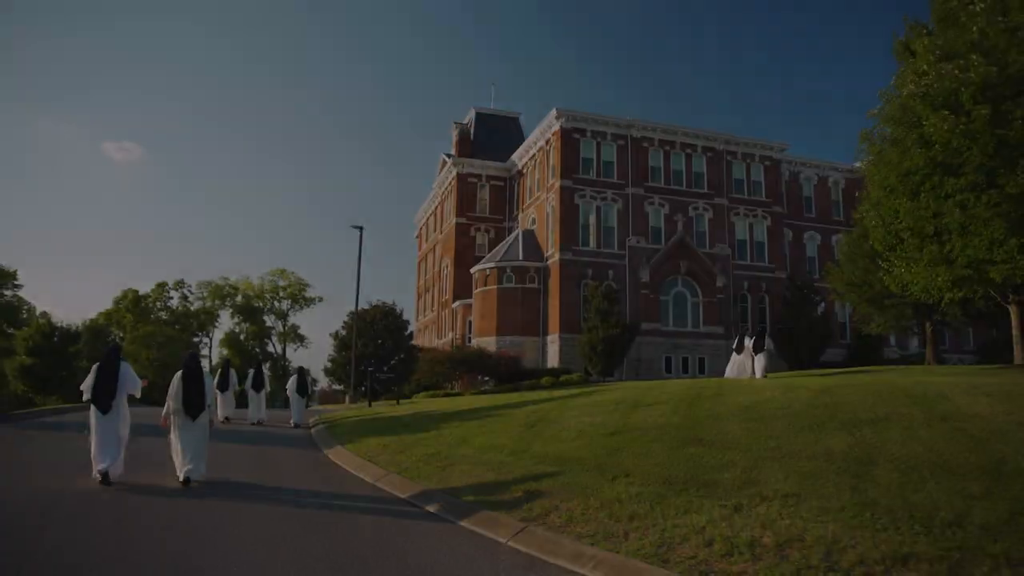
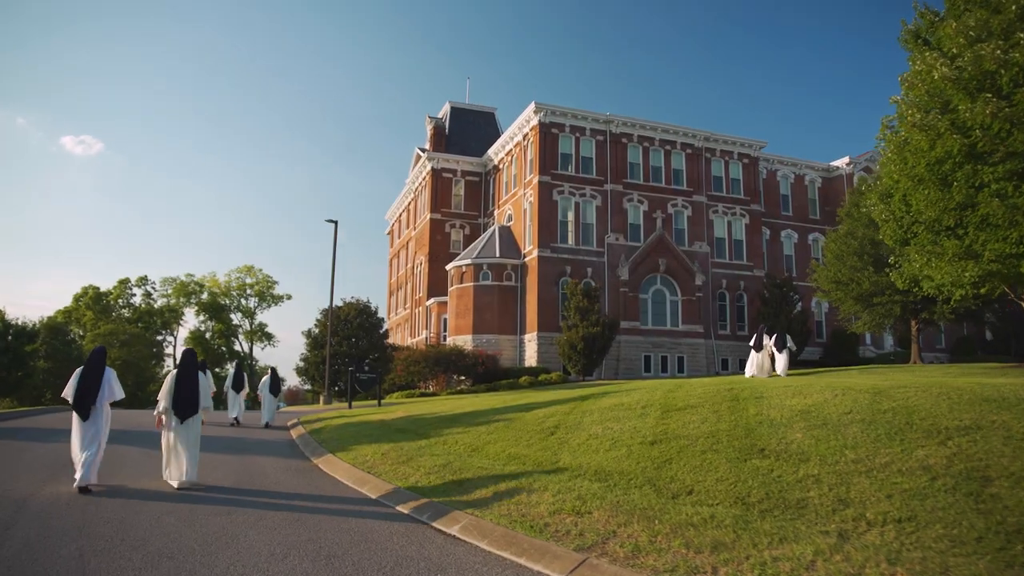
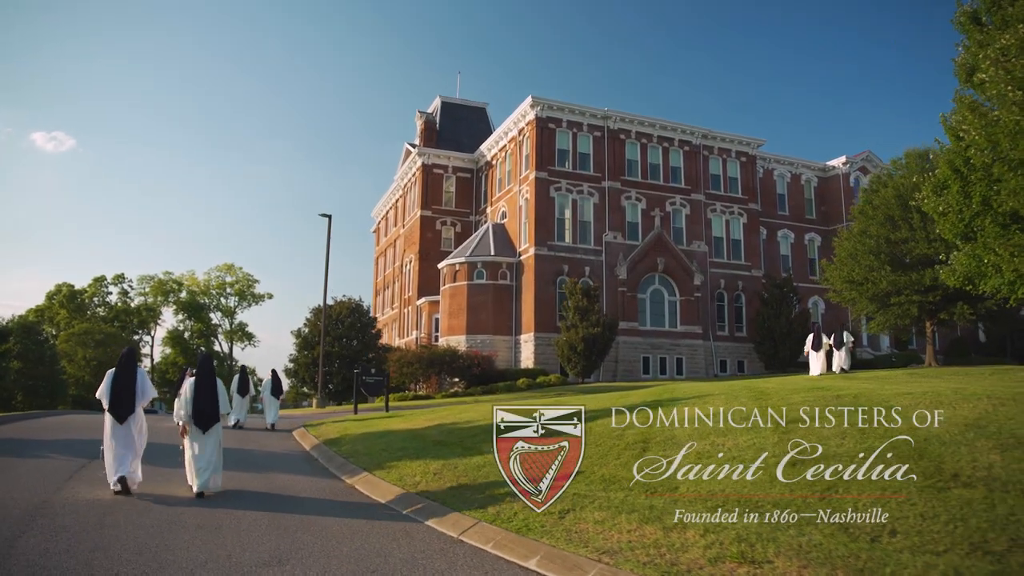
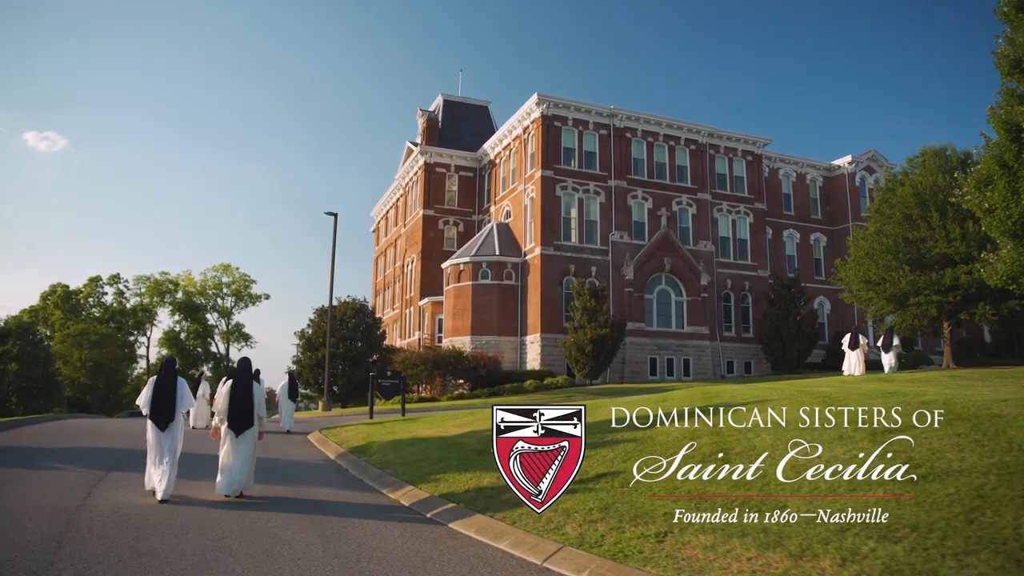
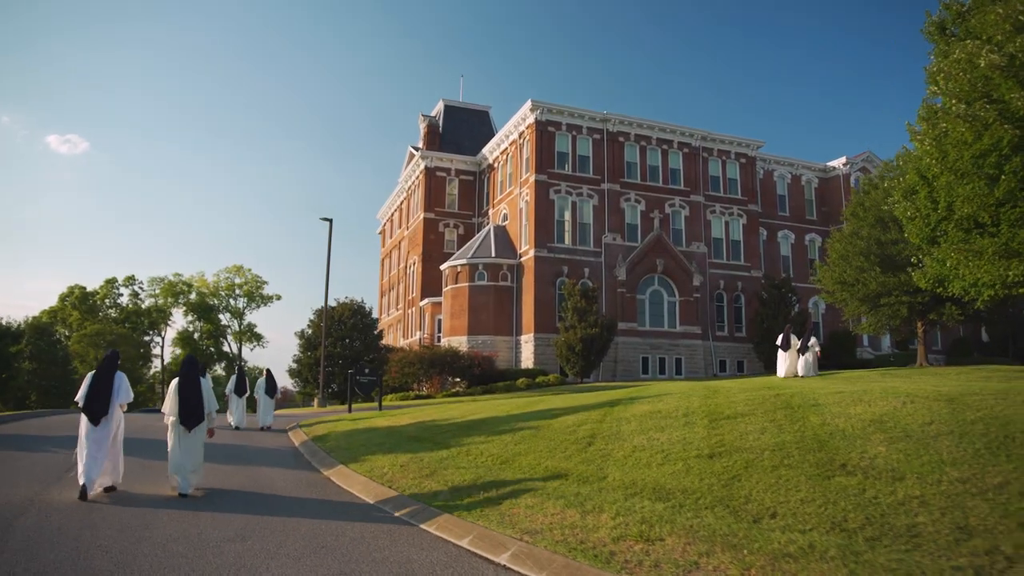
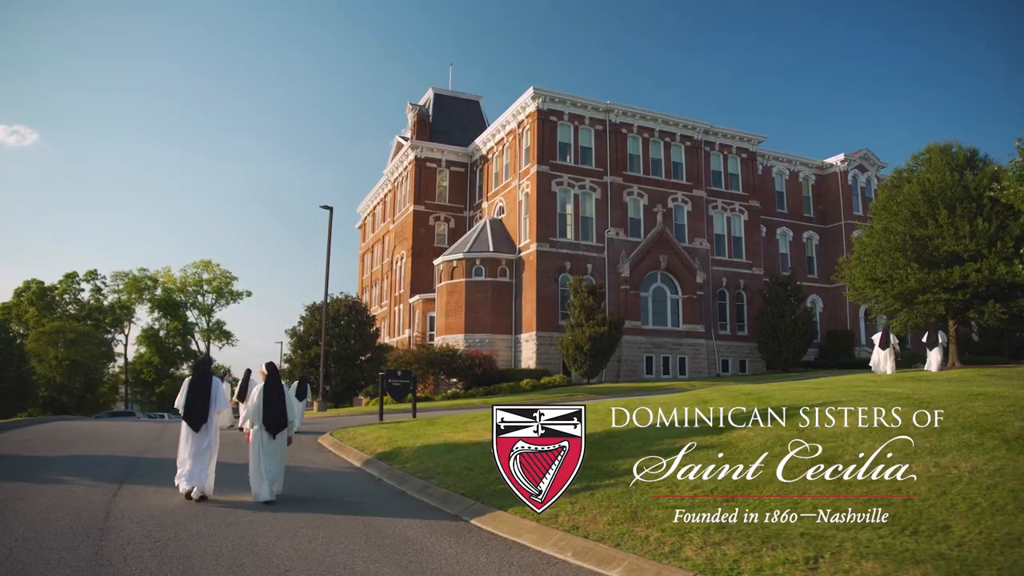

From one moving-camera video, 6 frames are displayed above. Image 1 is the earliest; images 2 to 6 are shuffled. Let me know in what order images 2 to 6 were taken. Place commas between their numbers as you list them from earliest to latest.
2, 5, 3, 4, 6
